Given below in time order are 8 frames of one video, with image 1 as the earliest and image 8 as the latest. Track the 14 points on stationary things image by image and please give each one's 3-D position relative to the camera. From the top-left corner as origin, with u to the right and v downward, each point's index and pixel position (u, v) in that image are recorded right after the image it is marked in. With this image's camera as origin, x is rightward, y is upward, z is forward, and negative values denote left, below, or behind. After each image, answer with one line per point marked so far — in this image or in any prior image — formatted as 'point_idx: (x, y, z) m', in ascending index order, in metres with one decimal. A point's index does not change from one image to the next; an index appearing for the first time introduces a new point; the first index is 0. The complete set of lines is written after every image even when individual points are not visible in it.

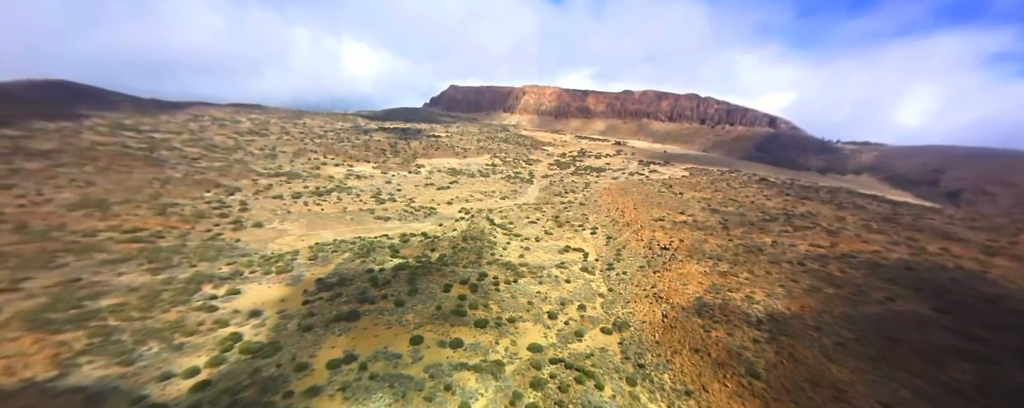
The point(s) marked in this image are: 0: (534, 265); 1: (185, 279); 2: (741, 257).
0: (+1.3, -3.4, +18.6) m
1: (-15.7, -3.6, +15.9) m
2: (+11.9, -2.8, +17.1) m
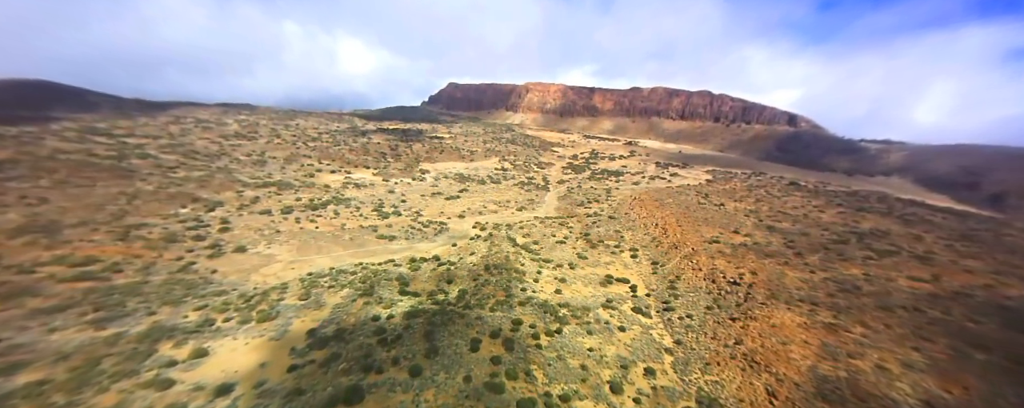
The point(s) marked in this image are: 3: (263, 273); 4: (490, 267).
0: (+2.9, -4.6, +15.1) m
1: (-14.0, -4.9, +12.4) m
2: (+13.6, -4.0, +13.7) m
3: (-13.7, -3.8, +18.2) m
4: (-1.2, -3.4, +17.8) m
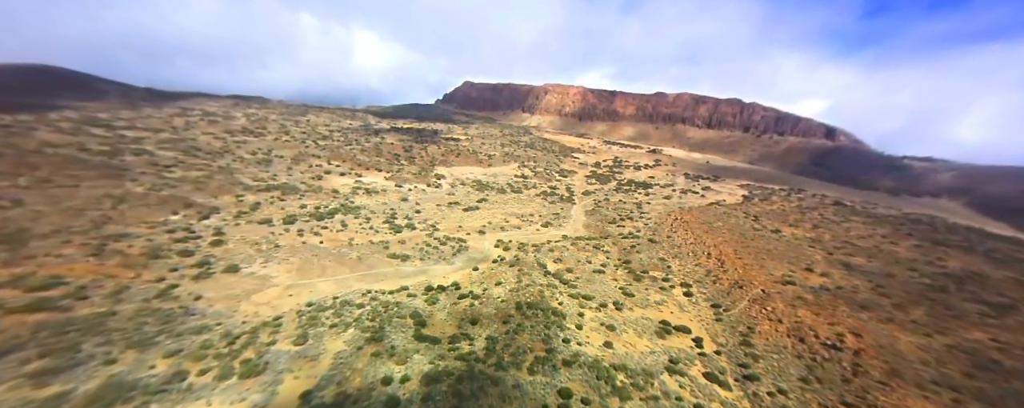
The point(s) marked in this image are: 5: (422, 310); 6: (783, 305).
0: (+4.5, -6.0, +12.1) m
1: (-12.5, -5.7, +9.7) m
2: (+15.1, -5.8, +10.5) m
3: (-12.0, -4.5, +15.5) m
4: (+0.4, -4.6, +14.9) m
5: (-4.1, -4.8, +15.2) m
6: (+12.3, -4.6, +15.0) m
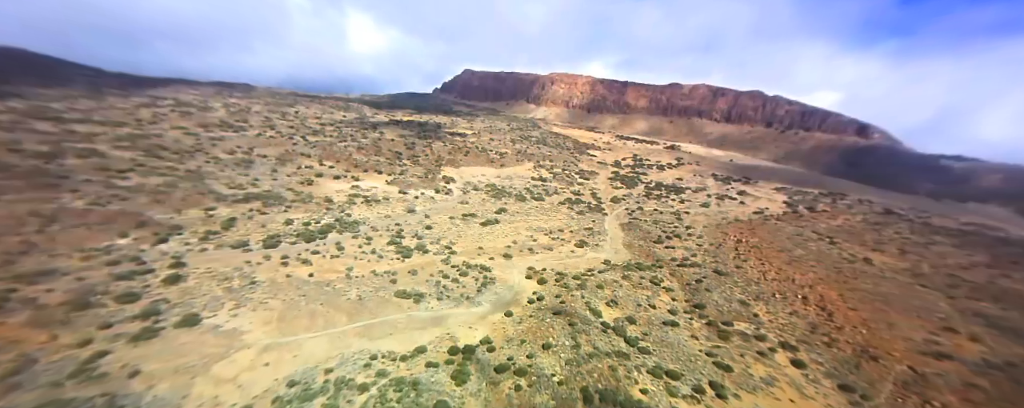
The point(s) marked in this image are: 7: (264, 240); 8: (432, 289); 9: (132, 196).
0: (+6.5, -7.6, +8.0) m
1: (-10.4, -7.2, +5.3) m
2: (+17.2, -7.6, +6.4) m
3: (-10.0, -5.9, +11.2) m
4: (+2.5, -6.1, +10.7) m
5: (-2.1, -6.3, +10.9) m
6: (+14.3, -6.2, +10.8) m
7: (-14.0, -2.1, +18.7) m
8: (-4.1, -4.3, +16.7) m
9: (-22.3, +0.5, +19.4) m
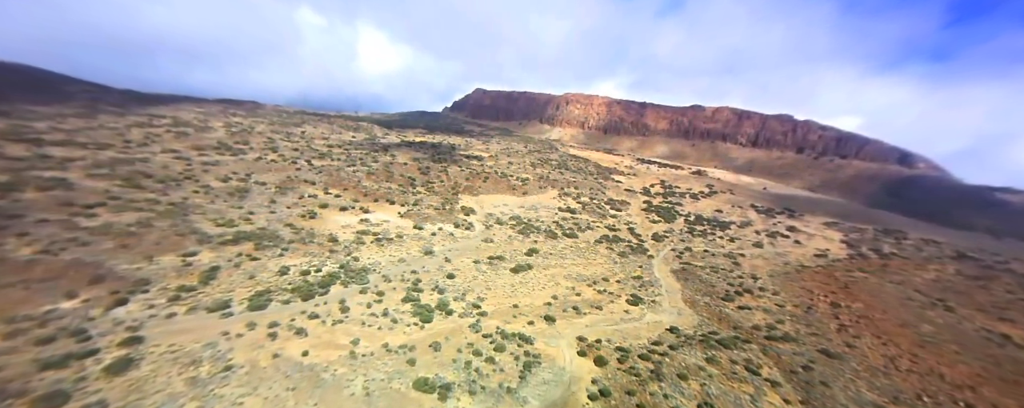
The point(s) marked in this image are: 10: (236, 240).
0: (+8.5, -9.6, +3.7) m
1: (-8.5, -8.8, +1.3) m
2: (+19.1, -9.7, +2.0) m
3: (-8.0, -7.8, +7.2) m
4: (+4.5, -8.2, +6.5) m
5: (-0.1, -8.3, +6.8) m
6: (+16.3, -8.5, +6.5) m
7: (-11.8, -4.3, +14.9) m
8: (-2.0, -6.6, +12.8) m
9: (-20.1, -1.6, +15.9) m
10: (-15.6, -2.0, +18.8) m
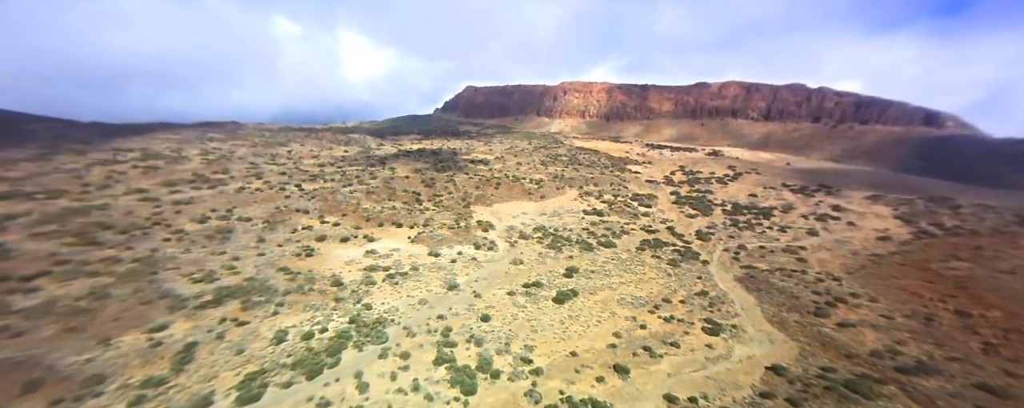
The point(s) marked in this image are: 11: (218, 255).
0: (+11.3, -10.0, +0.4) m
1: (-5.6, -10.8, -2.1) m
2: (+21.9, -9.2, -1.2) m
3: (-5.3, -9.7, +3.8) m
4: (+7.2, -8.9, +3.2) m
5: (+2.6, -9.4, +3.4) m
6: (+19.0, -8.2, +3.2) m
7: (-9.5, -6.4, +11.4) m
8: (+0.6, -7.8, +9.4) m
9: (-17.9, -4.5, +12.3) m
10: (-13.5, -4.4, +15.2) m
11: (-16.5, -2.9, +18.5) m
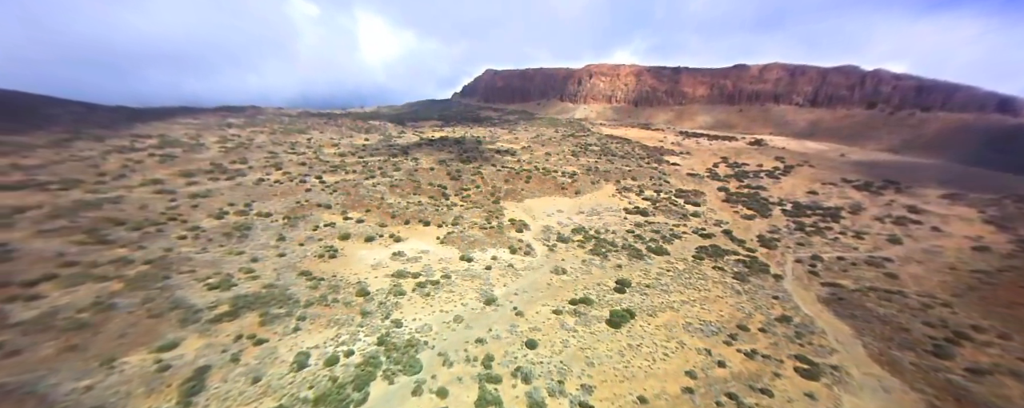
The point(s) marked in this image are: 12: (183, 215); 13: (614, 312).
0: (+12.5, -11.3, -2.2) m
1: (-4.5, -11.8, -3.8) m
2: (+23.0, -10.7, -4.3) m
3: (-3.9, -10.4, +2.0) m
4: (+8.5, -10.0, +0.8) m
5: (+4.0, -10.4, +1.3) m
6: (+20.4, -9.4, +0.2) m
7: (-7.6, -6.7, +9.7) m
8: (+2.3, -8.4, +7.2) m
9: (-16.0, -4.6, +10.9) m
10: (-11.4, -4.5, +13.5) m
11: (-14.2, -2.7, +16.9) m
12: (-18.8, -0.7, +19.0) m
13: (+4.8, -5.1, +15.6) m
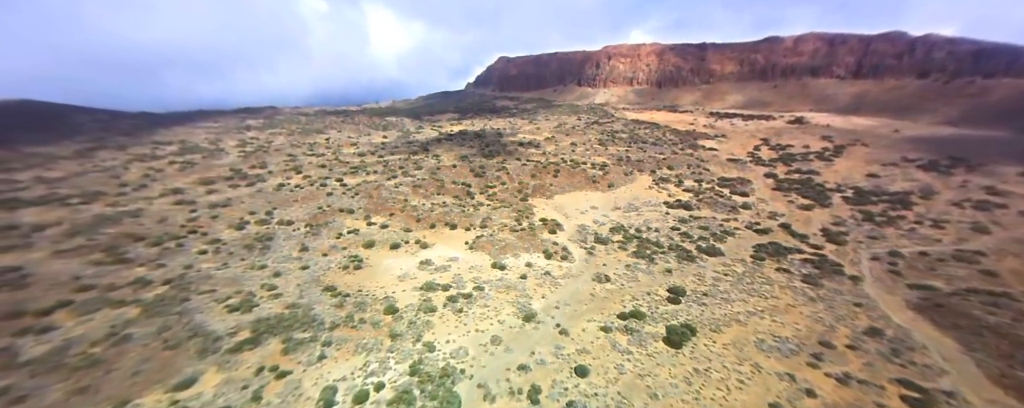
0: (+13.6, -11.7, -4.2) m
1: (-3.5, -12.8, -4.9) m
2: (+24.0, -10.9, -6.9) m
3: (-2.5, -11.2, +0.8) m
4: (+9.8, -10.4, -1.1) m
5: (+5.3, -10.9, -0.4) m
6: (+21.5, -9.5, -2.3) m
7: (-6.0, -7.4, +8.5) m
8: (+3.8, -8.8, +5.6) m
9: (-14.4, -5.5, +10.1) m
10: (-9.7, -5.1, +12.5) m
11: (-12.4, -3.3, +15.9) m
12: (-16.9, -1.3, +18.2) m
13: (+6.6, -5.1, +13.7) m
